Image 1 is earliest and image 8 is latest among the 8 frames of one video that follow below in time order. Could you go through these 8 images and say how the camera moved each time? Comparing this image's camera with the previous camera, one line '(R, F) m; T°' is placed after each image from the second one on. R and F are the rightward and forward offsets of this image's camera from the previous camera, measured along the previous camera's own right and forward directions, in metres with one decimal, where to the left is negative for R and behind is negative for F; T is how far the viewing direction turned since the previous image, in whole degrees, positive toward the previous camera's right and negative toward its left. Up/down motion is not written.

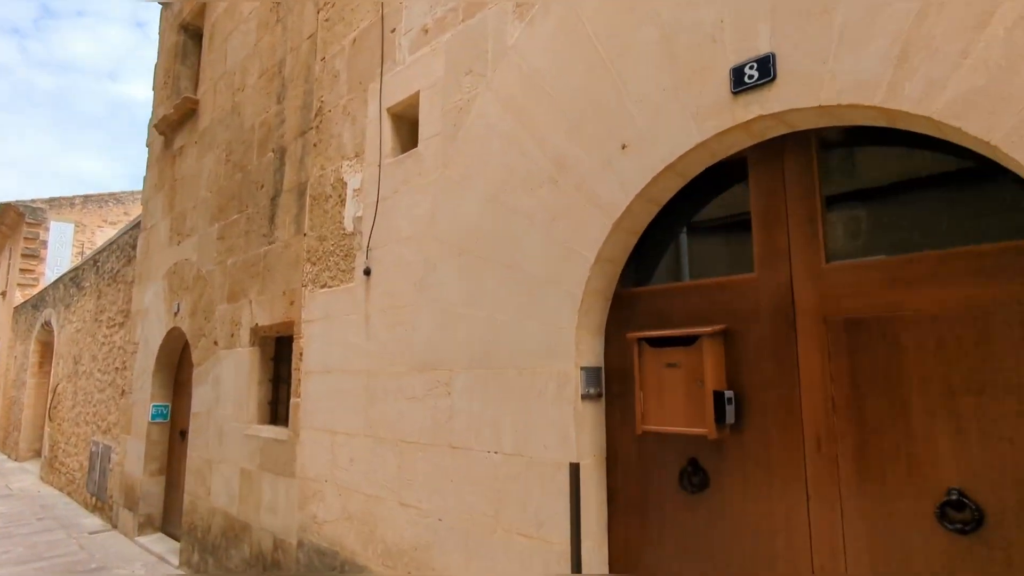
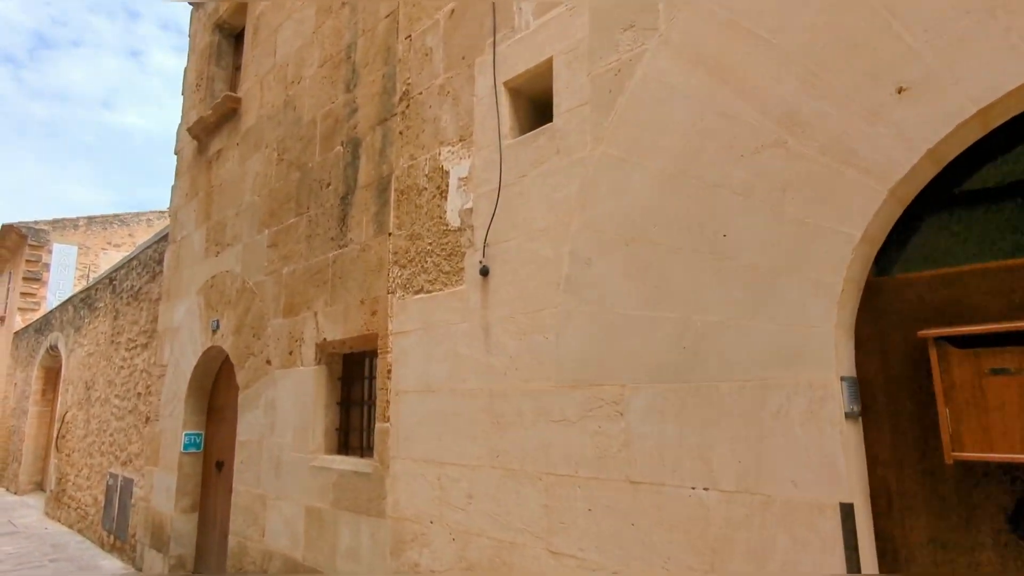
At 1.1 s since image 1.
(-0.6, +0.5) m; +1°
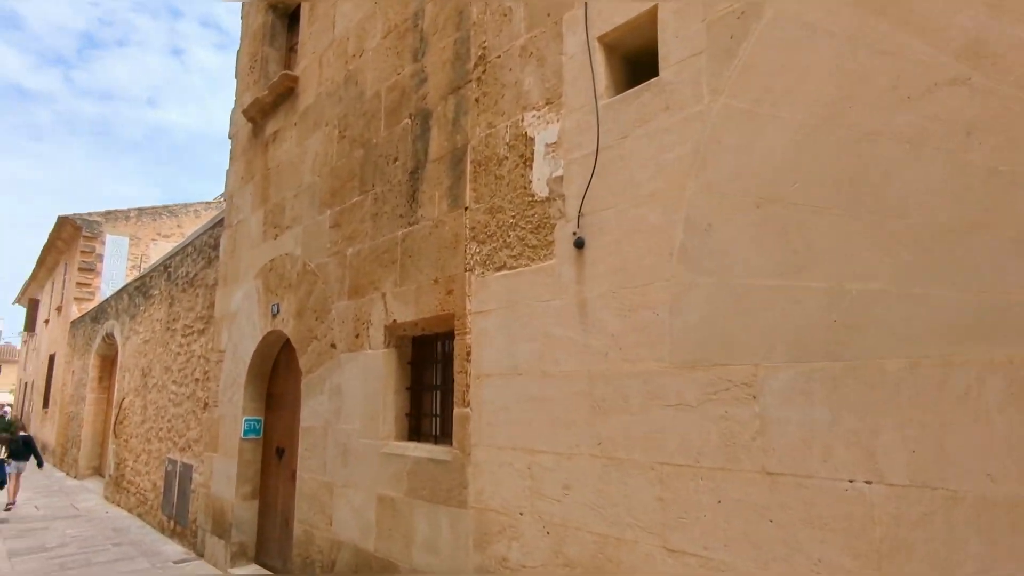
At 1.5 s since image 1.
(-0.2, +0.2) m; -3°
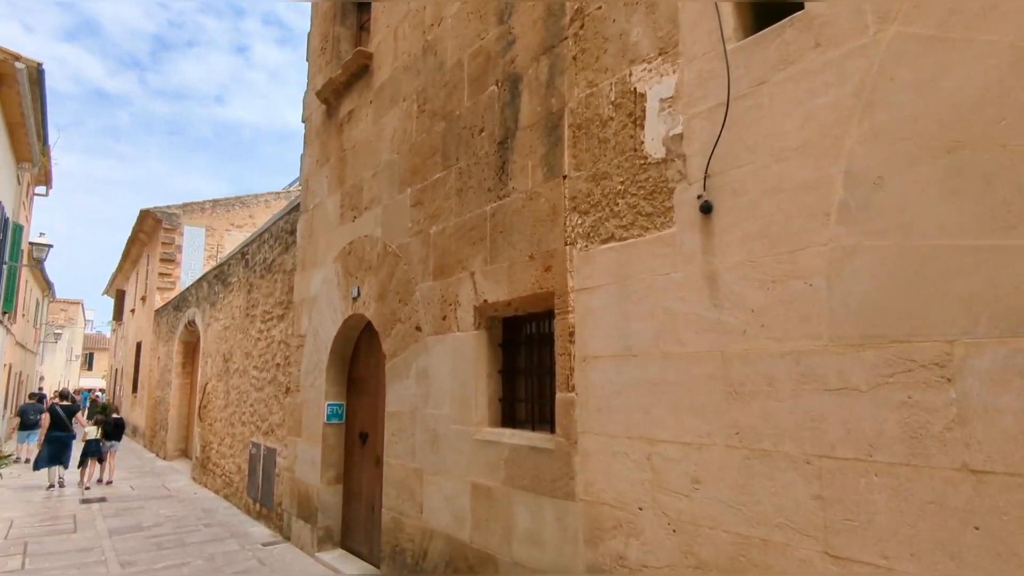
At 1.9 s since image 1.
(-0.2, +0.2) m; -5°
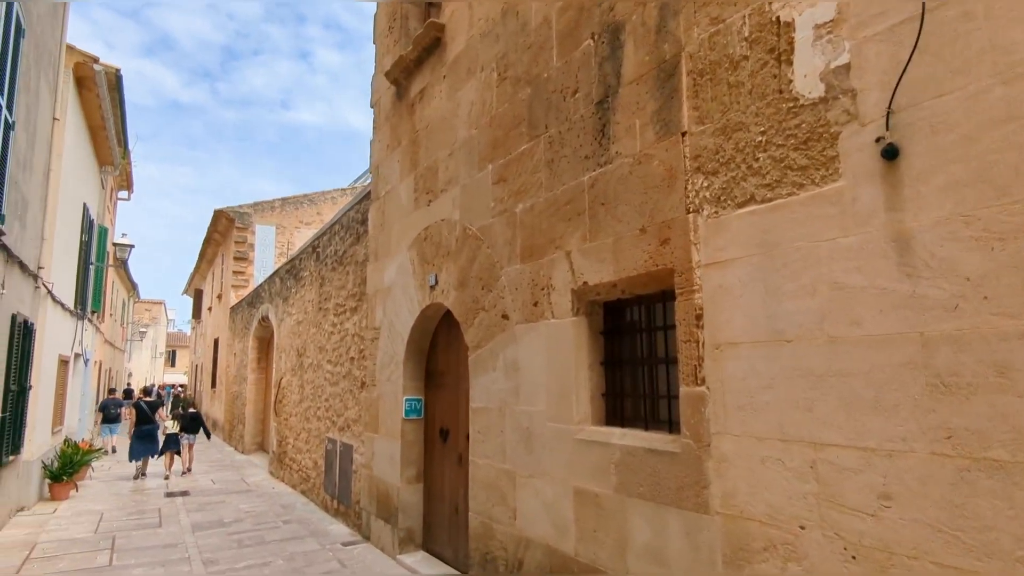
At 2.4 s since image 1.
(-0.2, +0.3) m; -5°
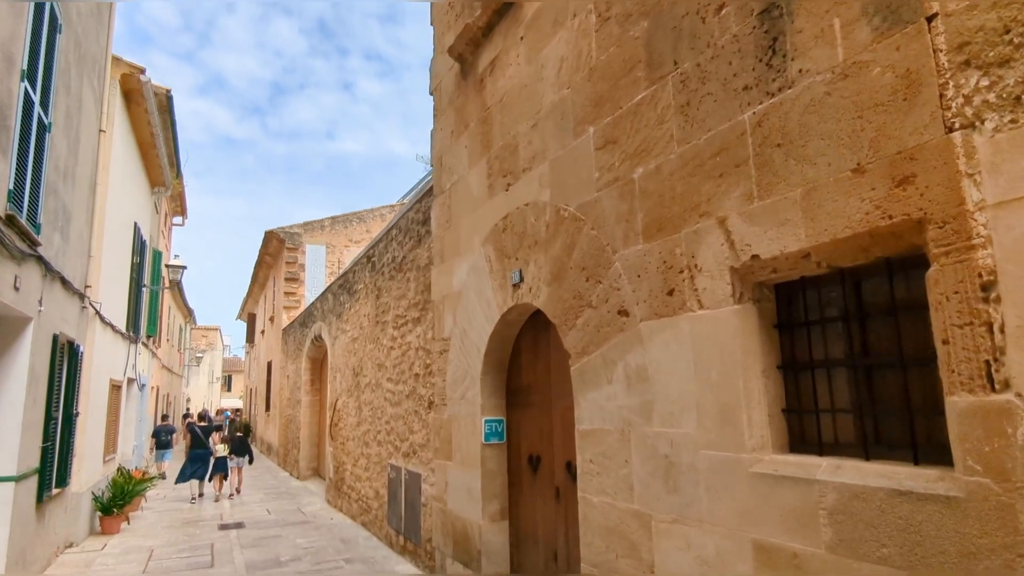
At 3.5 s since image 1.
(-0.3, +0.7) m; -4°
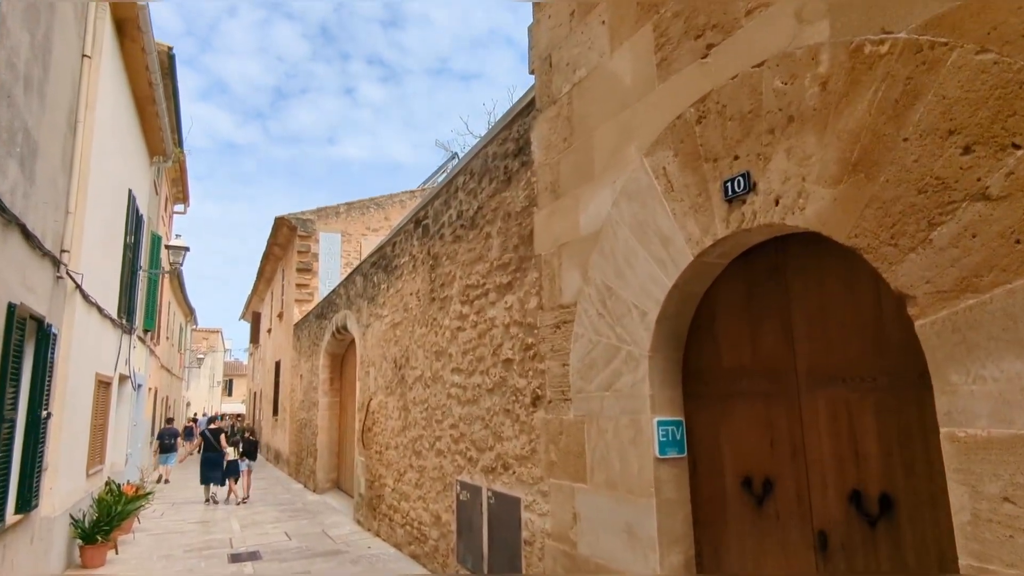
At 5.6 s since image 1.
(-0.8, +1.4) m; 0°
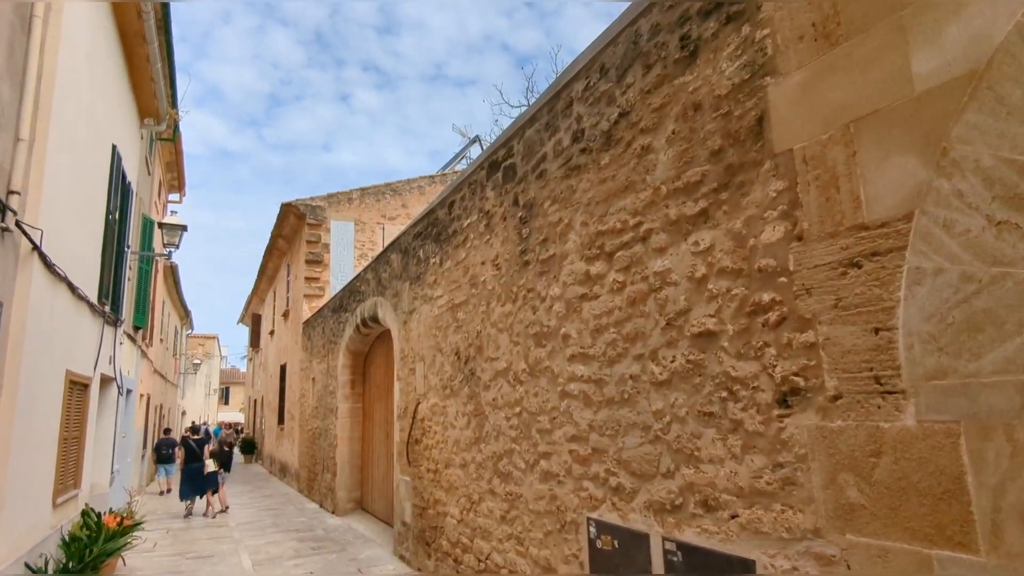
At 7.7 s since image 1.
(-0.8, +1.4) m; 0°
